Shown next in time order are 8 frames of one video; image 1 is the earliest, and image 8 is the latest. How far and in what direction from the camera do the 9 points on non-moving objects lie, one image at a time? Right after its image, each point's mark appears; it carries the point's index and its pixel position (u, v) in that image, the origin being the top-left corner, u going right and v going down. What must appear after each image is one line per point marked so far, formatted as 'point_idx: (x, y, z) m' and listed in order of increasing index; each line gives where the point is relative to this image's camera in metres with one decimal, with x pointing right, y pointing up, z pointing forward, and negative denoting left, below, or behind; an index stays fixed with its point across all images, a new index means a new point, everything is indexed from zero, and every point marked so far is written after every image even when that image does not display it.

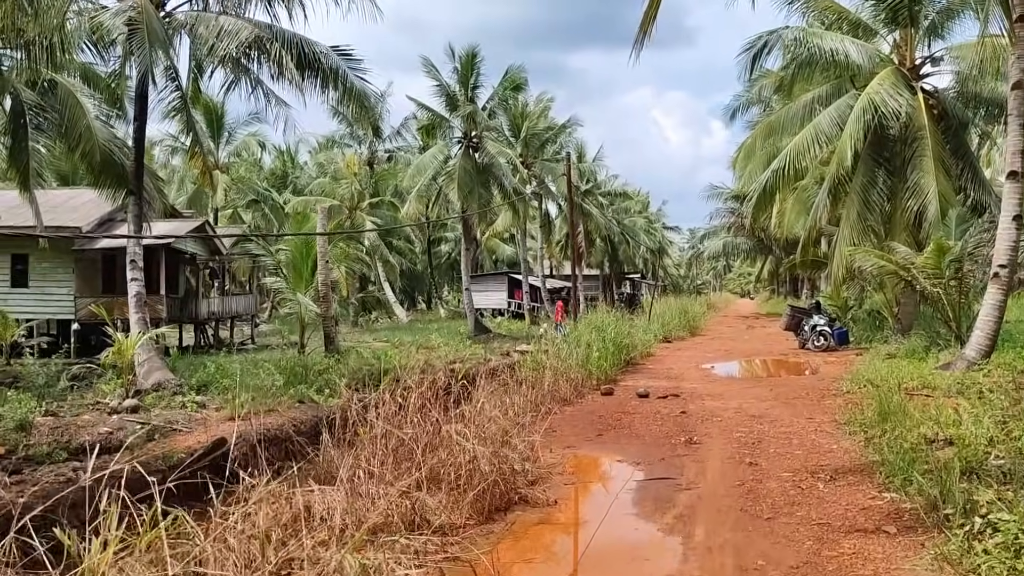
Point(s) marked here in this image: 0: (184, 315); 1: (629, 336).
0: (-7.3, -0.6, +19.4) m
1: (+1.8, -0.7, +13.0) m
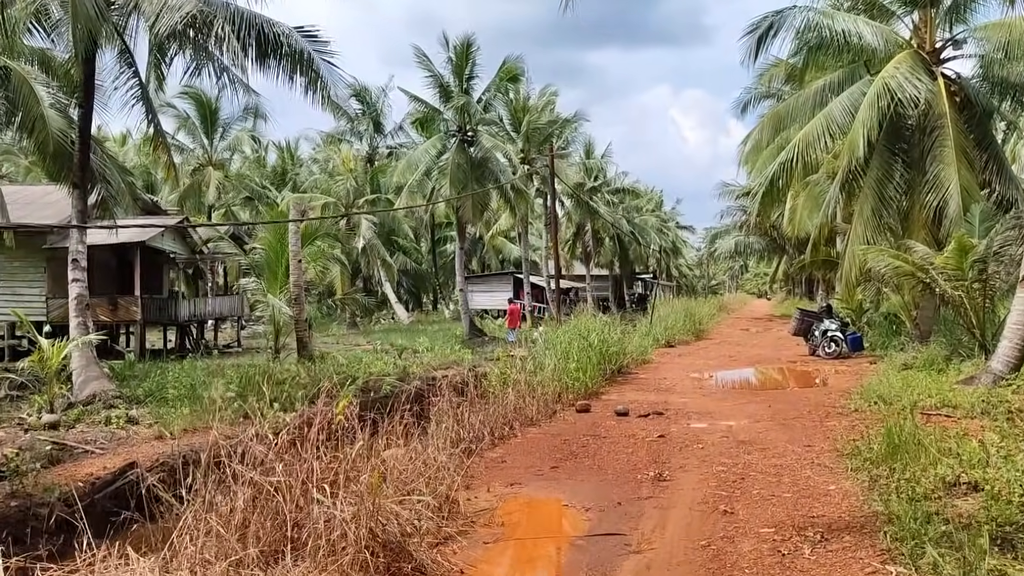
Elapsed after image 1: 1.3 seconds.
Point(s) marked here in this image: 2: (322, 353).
0: (-7.4, -0.6, +18.6) m
1: (+1.5, -0.7, +12.0) m
2: (-3.3, -1.1, +15.0) m
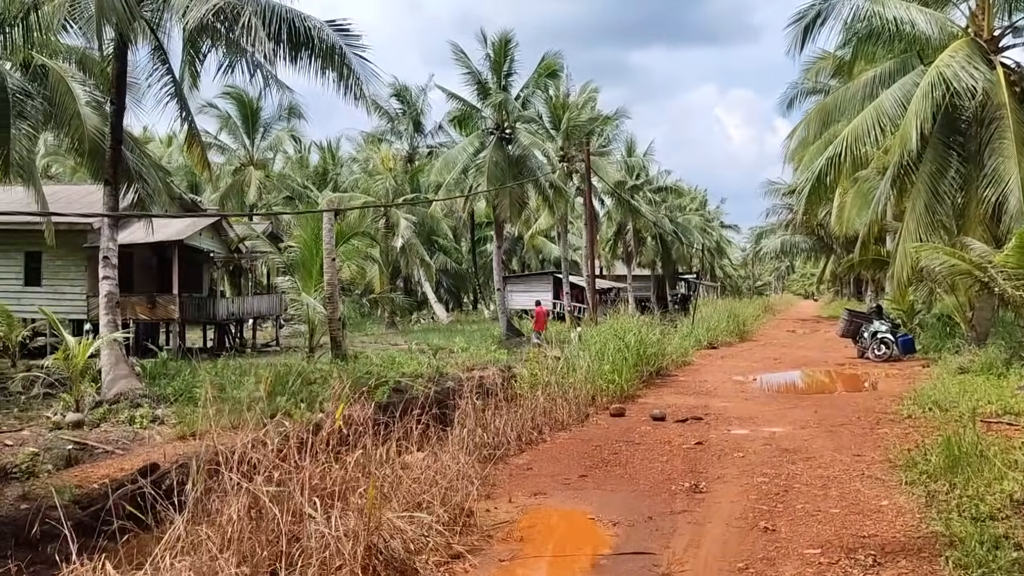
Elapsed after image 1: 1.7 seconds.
0: (-6.6, -0.6, +18.6) m
1: (+2.0, -0.7, +11.6) m
2: (-2.6, -1.1, +14.9) m
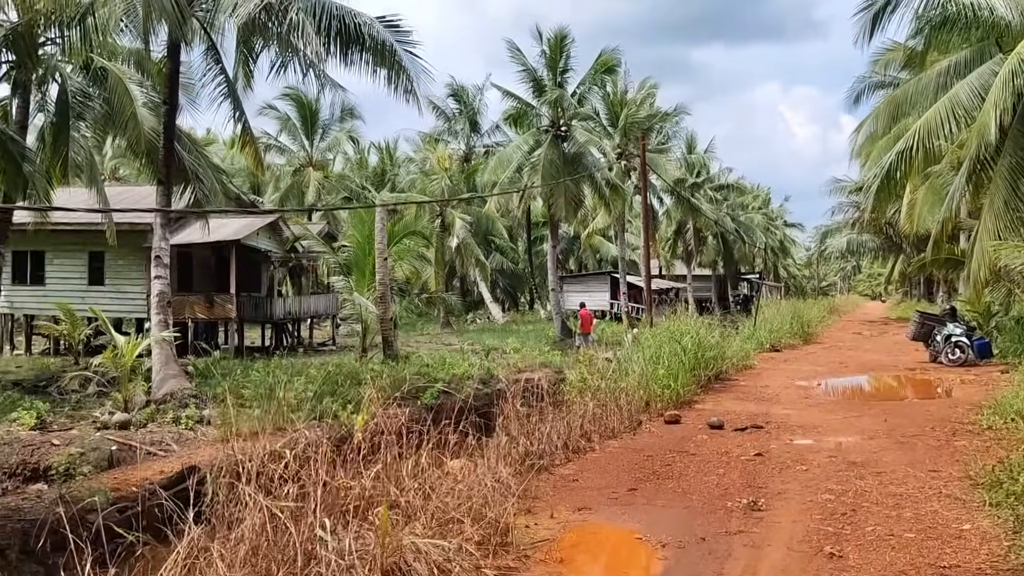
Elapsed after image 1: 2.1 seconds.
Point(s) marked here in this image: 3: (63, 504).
0: (-5.4, -0.6, +18.7) m
1: (+2.6, -0.7, +11.2) m
2: (-1.7, -1.1, +14.7) m
3: (-2.8, -1.3, +5.4) m
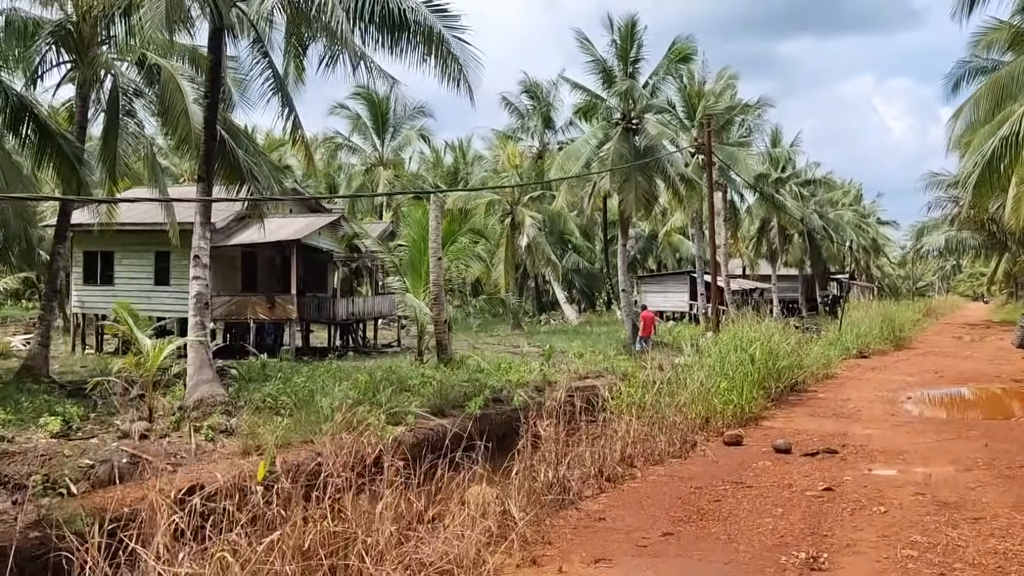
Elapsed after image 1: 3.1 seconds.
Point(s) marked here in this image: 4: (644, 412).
0: (-4.0, -0.6, +18.4) m
1: (+3.3, -0.8, +10.1) m
2: (-0.7, -1.1, +14.1) m
3: (-2.7, -1.3, +4.9) m
4: (+1.0, -0.9, +6.5) m
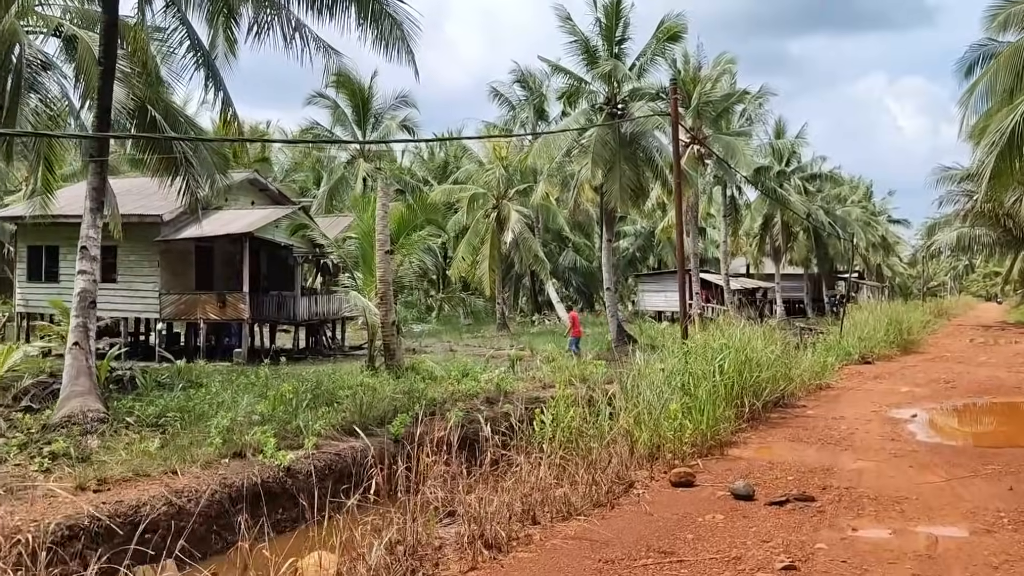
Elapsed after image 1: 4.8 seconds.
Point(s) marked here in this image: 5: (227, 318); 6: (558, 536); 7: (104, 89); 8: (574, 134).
0: (-4.5, -0.5, +17.1) m
1: (+2.7, -0.7, +8.7) m
2: (-1.3, -1.1, +12.7) m
3: (-3.3, -1.3, +3.5) m
4: (+0.3, -0.9, +5.0) m
5: (-5.2, -0.5, +16.1) m
6: (+0.2, -1.1, +4.1) m
7: (-4.2, +2.0, +9.0) m
8: (+1.3, +3.1, +17.7) m
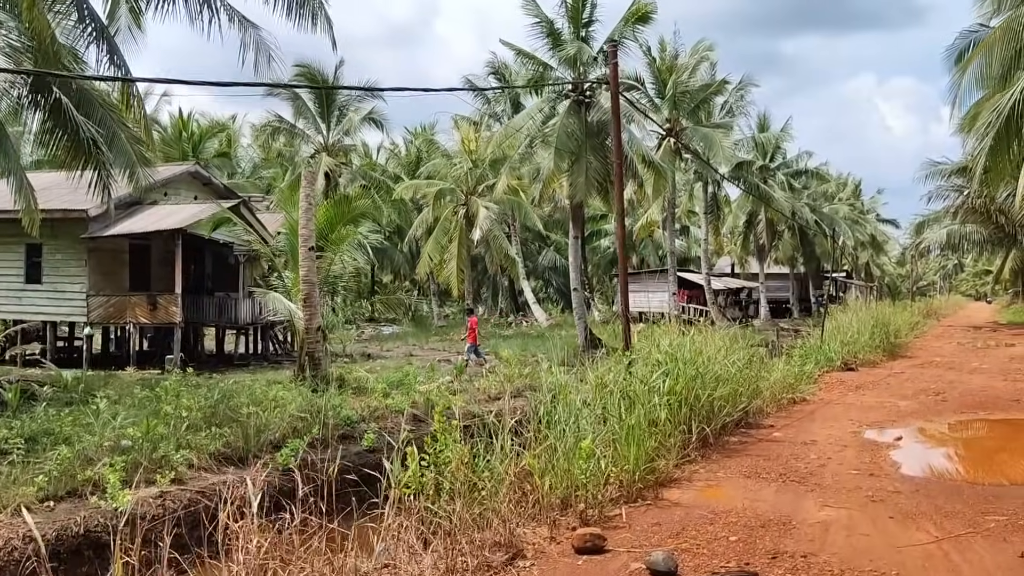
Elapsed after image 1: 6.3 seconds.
0: (-5.3, -0.6, +15.8) m
1: (+2.0, -0.7, +7.5) m
2: (-2.0, -1.1, +11.5) m
3: (-4.0, -1.3, +2.3) m
4: (-0.3, -0.9, +3.8) m
5: (-6.0, -0.6, +14.8) m
6: (-0.4, -1.1, +2.9) m
7: (-4.9, +2.0, +7.8) m
8: (+0.5, +3.1, +16.5) m
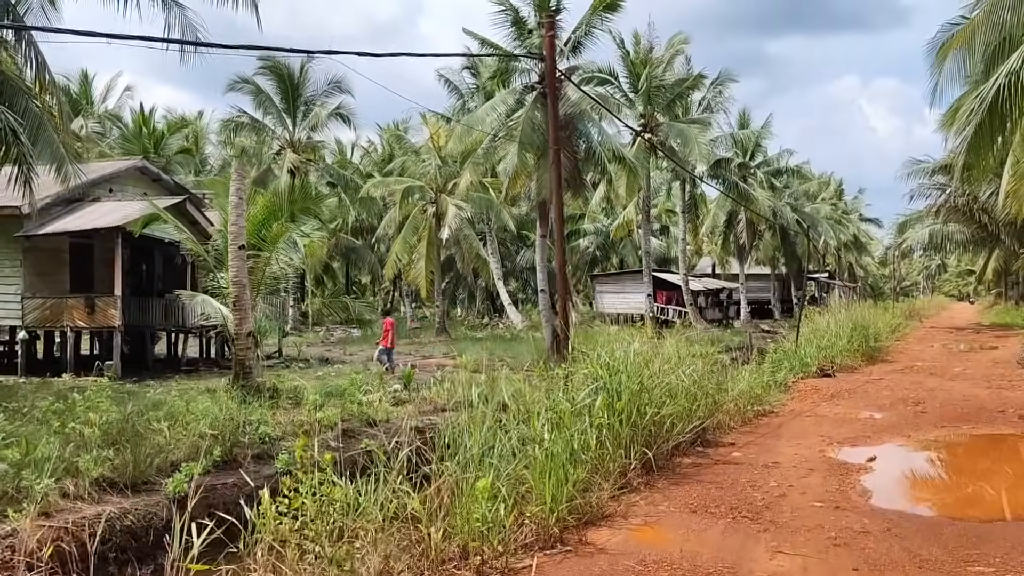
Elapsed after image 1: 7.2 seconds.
0: (-5.9, -0.6, +14.9) m
1: (+1.5, -0.8, +6.7) m
2: (-2.6, -1.1, +10.7) m
3: (-4.4, -1.3, +1.4) m
4: (-0.8, -0.9, +3.0) m
5: (-6.6, -0.6, +14.0) m
6: (-0.8, -1.2, +2.1) m
7: (-5.4, +2.0, +6.9) m
8: (-0.2, +3.1, +15.7) m
